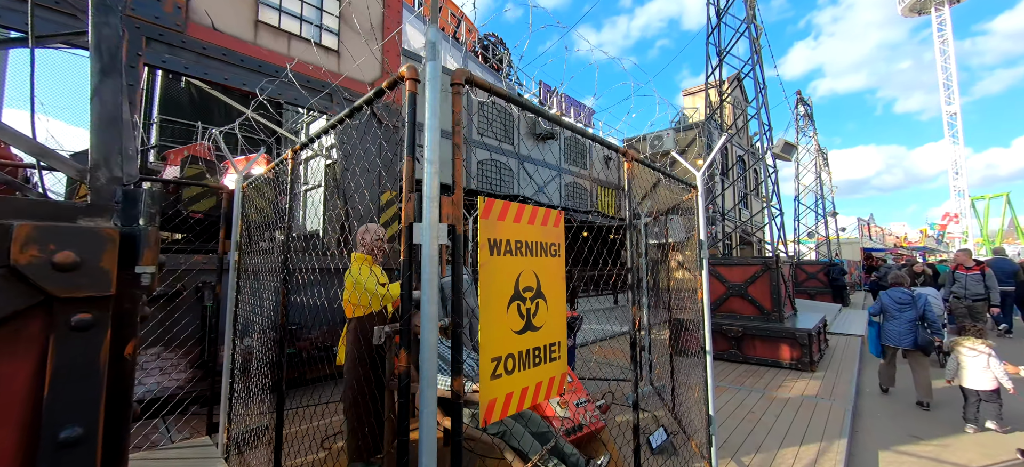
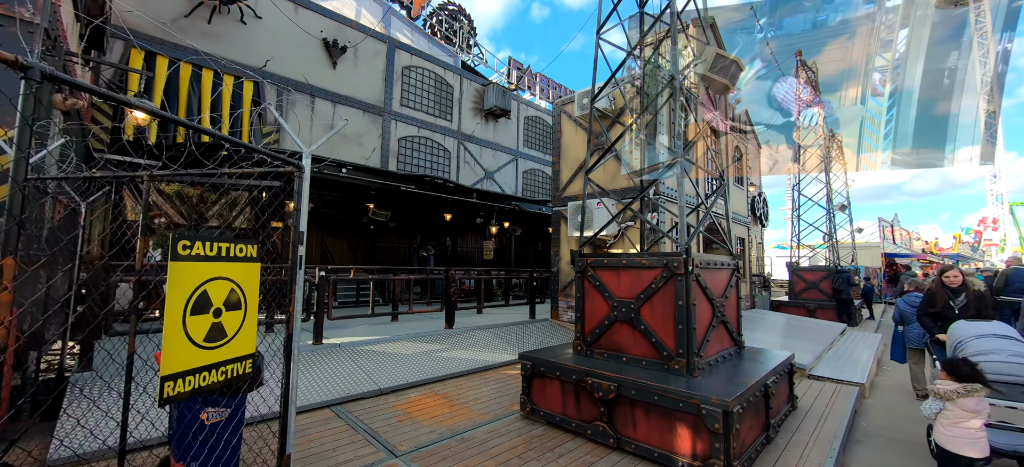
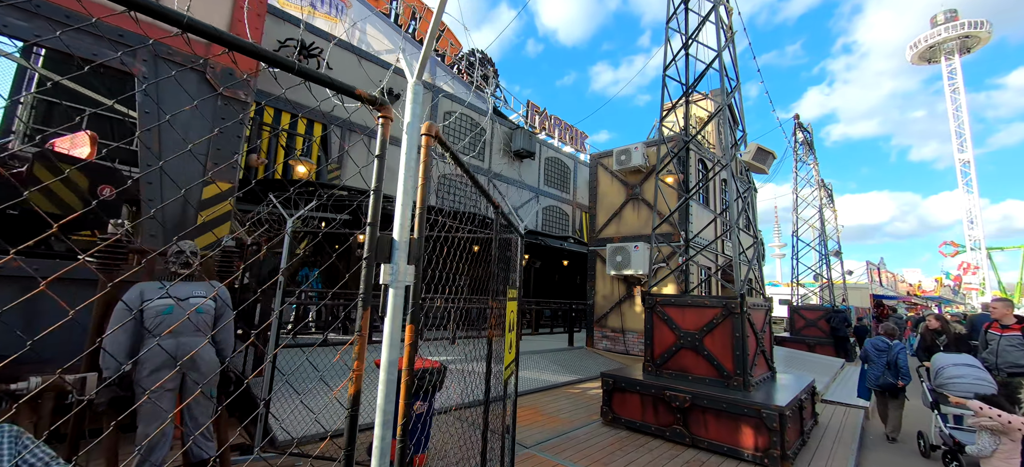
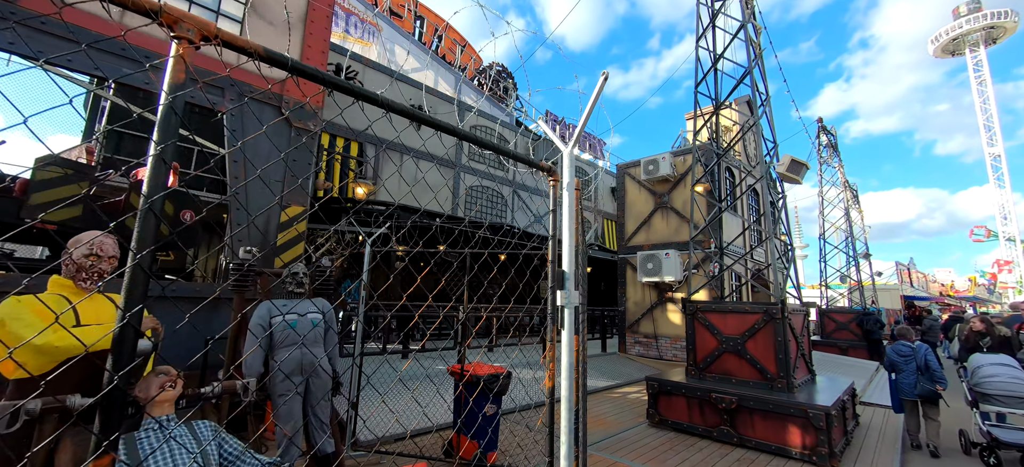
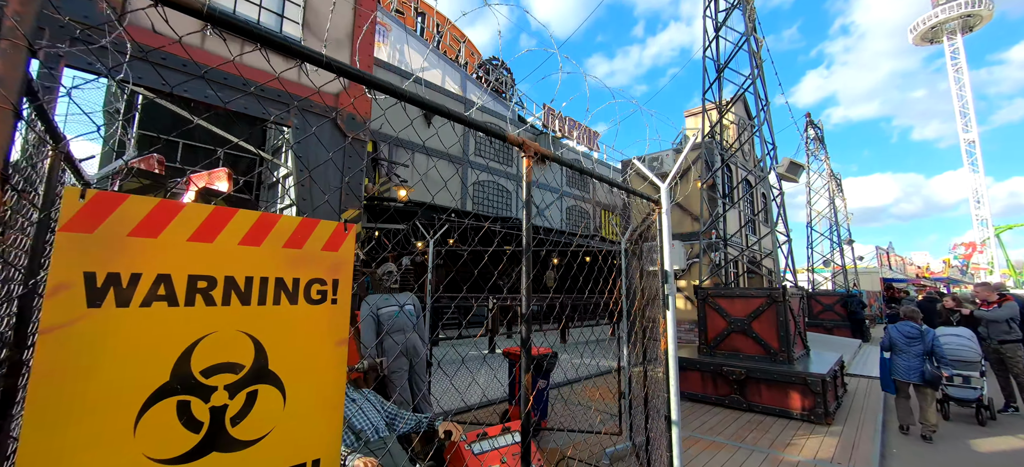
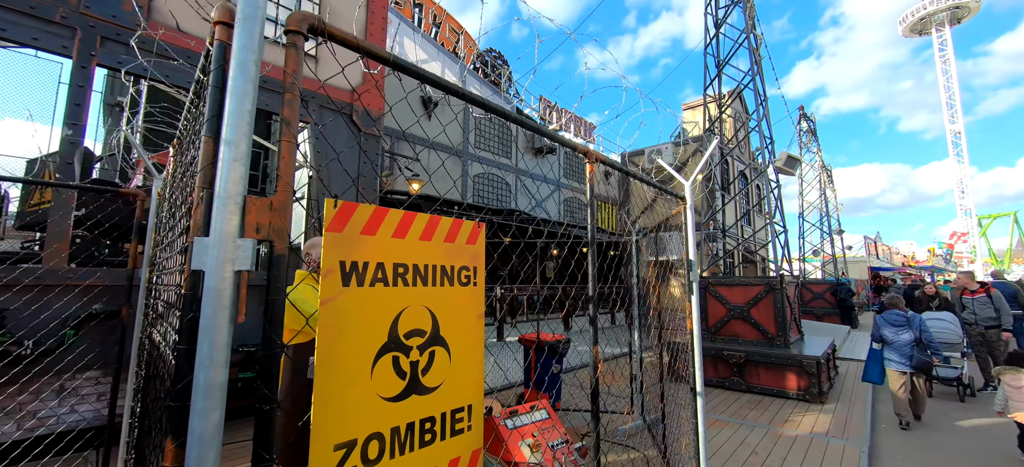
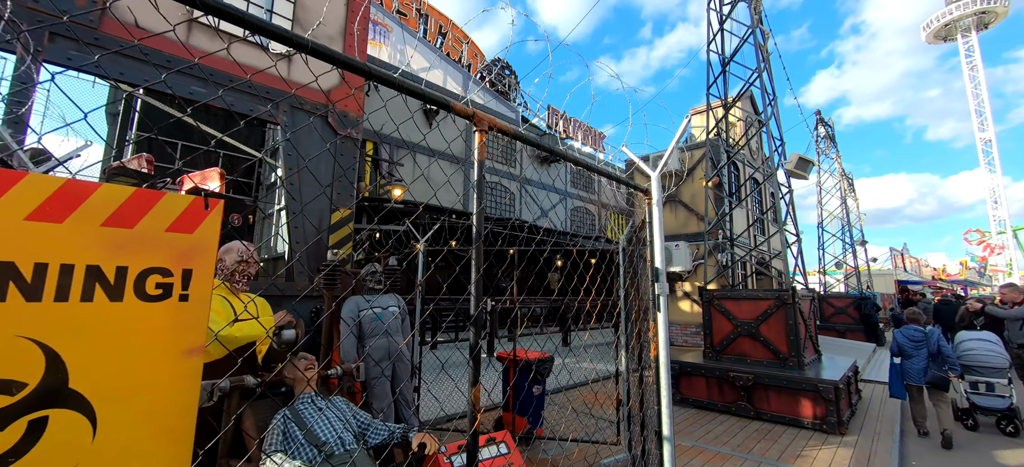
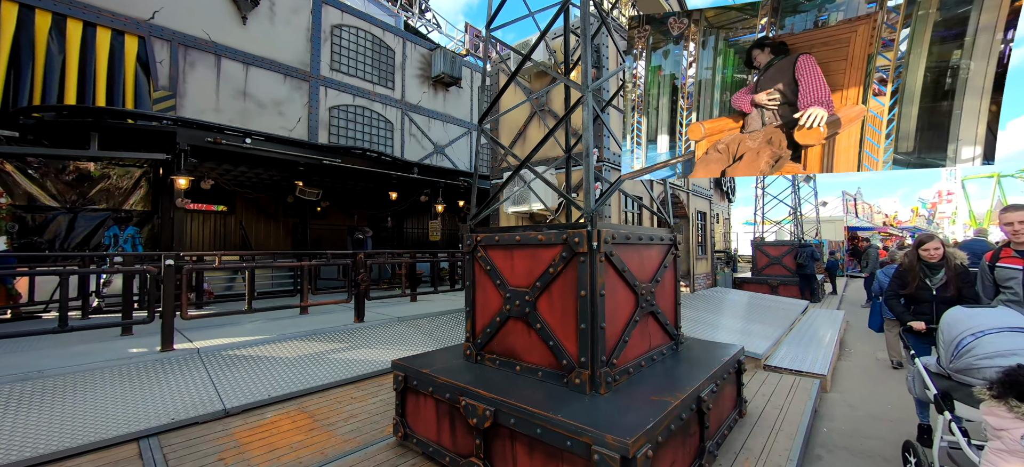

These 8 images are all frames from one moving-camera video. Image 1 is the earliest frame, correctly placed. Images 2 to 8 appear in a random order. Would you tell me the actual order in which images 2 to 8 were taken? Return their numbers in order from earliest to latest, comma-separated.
6, 5, 7, 4, 3, 2, 8
